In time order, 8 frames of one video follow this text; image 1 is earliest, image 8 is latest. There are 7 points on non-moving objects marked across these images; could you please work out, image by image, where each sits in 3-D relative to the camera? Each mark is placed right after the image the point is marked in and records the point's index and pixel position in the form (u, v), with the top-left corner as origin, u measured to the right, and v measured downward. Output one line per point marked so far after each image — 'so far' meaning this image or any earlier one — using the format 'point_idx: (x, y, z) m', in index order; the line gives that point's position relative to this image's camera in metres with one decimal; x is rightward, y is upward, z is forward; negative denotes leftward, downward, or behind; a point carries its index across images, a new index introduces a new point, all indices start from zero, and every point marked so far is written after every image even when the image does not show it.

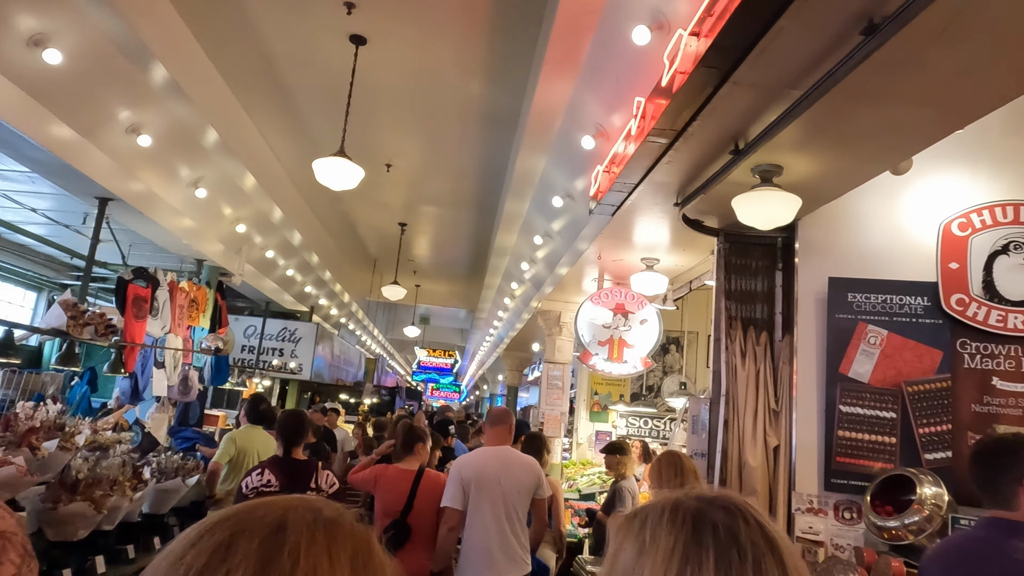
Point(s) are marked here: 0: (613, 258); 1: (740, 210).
0: (+0.8, +0.2, +5.6) m
1: (+1.1, +0.4, +3.4) m
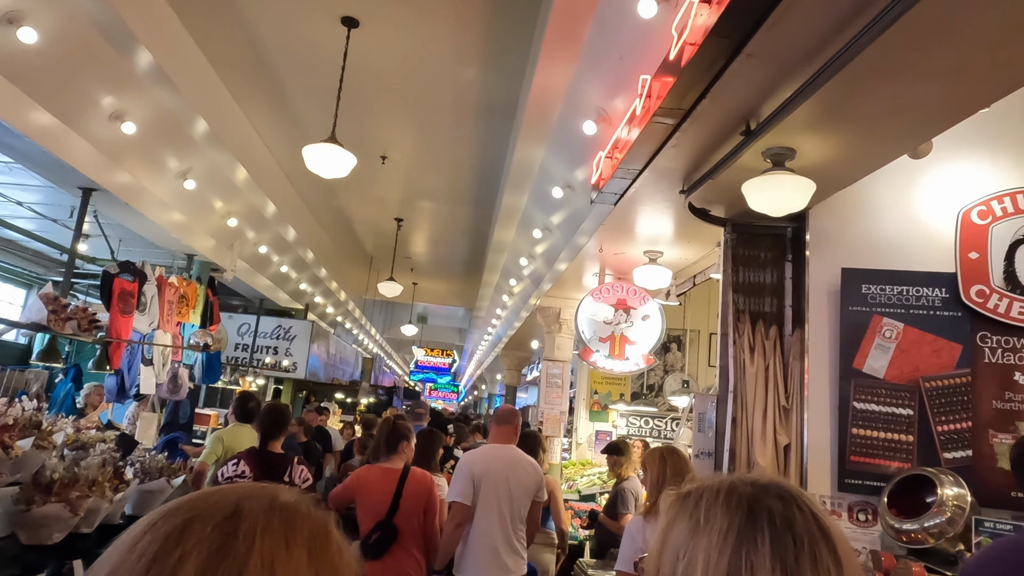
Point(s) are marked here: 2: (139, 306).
0: (+0.8, +0.3, +5.5) m
1: (+1.1, +0.4, +3.2) m
2: (-3.1, -0.2, +5.8) m
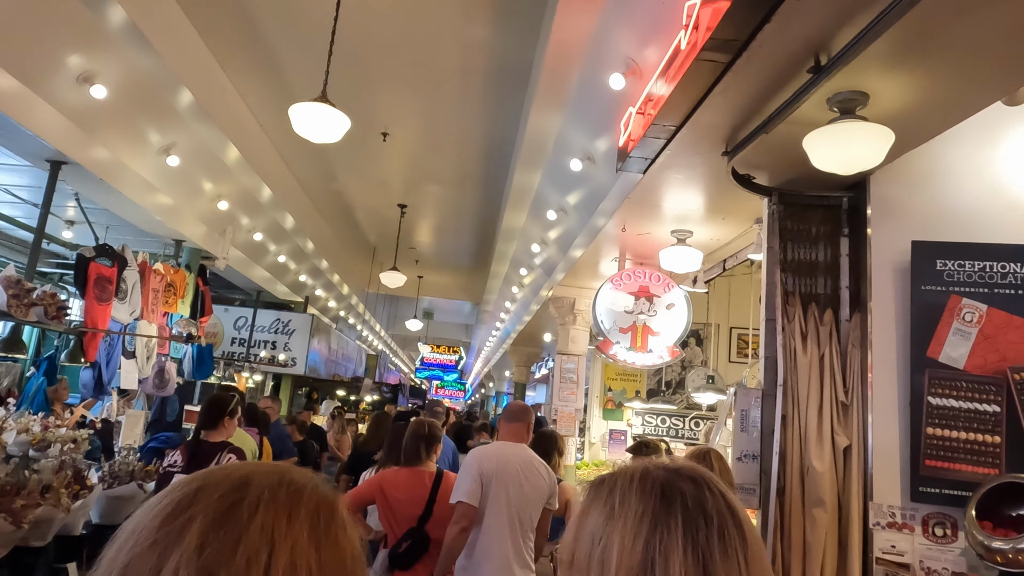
0: (+0.9, +0.4, +5.0) m
1: (+1.2, +0.5, +2.7) m
2: (-3.0, 0.0, +5.3) m
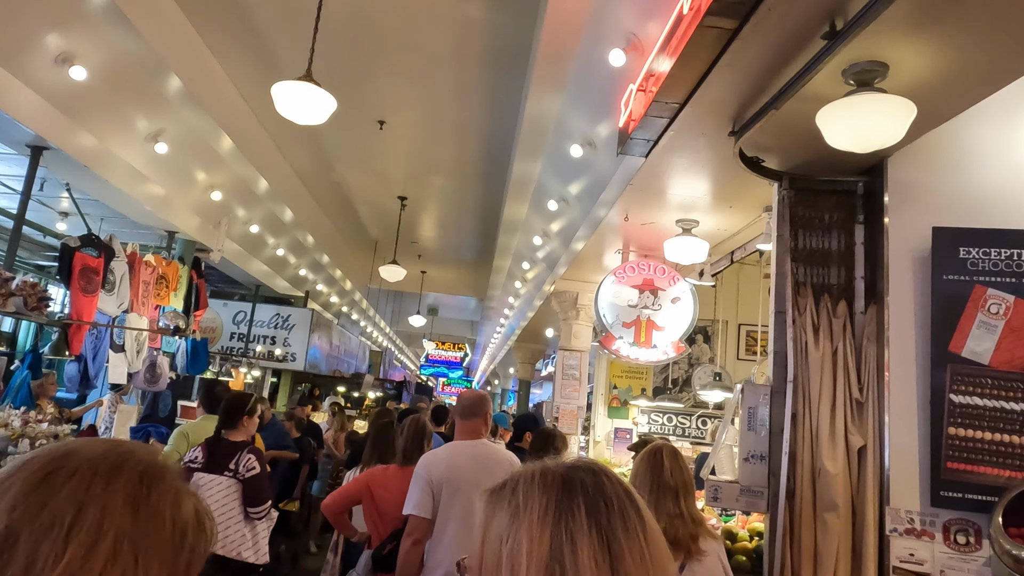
0: (+0.9, +0.4, +4.8) m
1: (+1.1, +0.6, +2.5) m
2: (-3.0, 0.0, +5.2) m
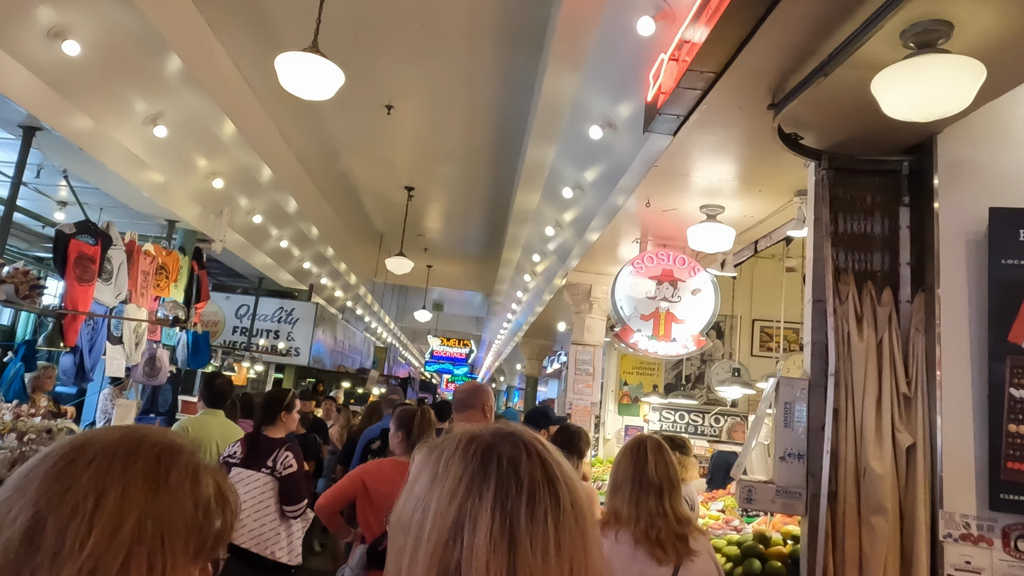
0: (+1.0, +0.5, +4.5) m
1: (+1.2, +0.6, +2.3) m
2: (-2.9, +0.1, +5.0) m
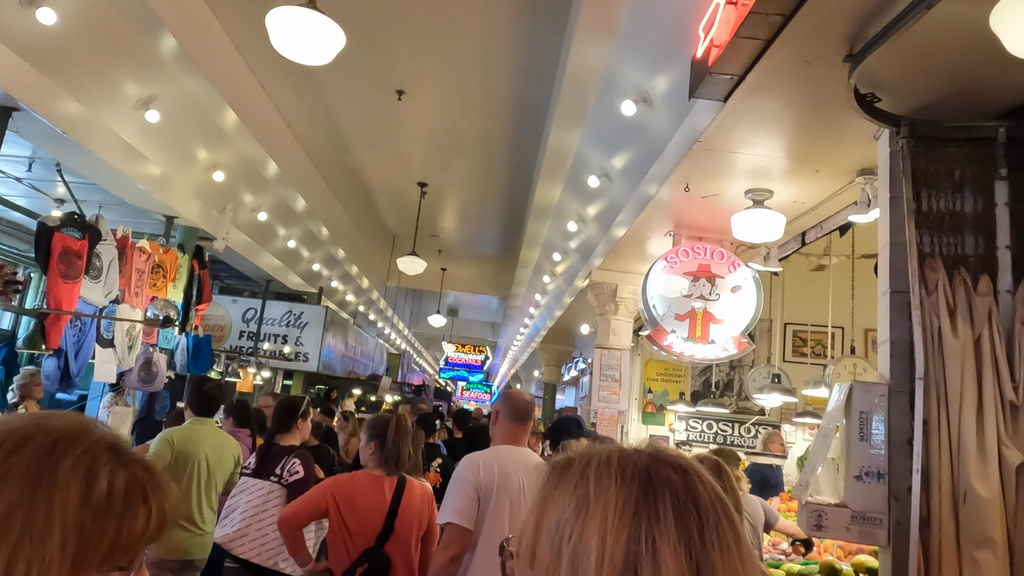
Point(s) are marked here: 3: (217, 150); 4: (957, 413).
0: (+1.1, +0.5, +4.1) m
1: (+1.3, +0.7, +1.8) m
2: (-2.8, +0.1, +4.6) m
3: (-2.3, +1.1, +5.5) m
4: (+1.5, -0.4, +2.4) m
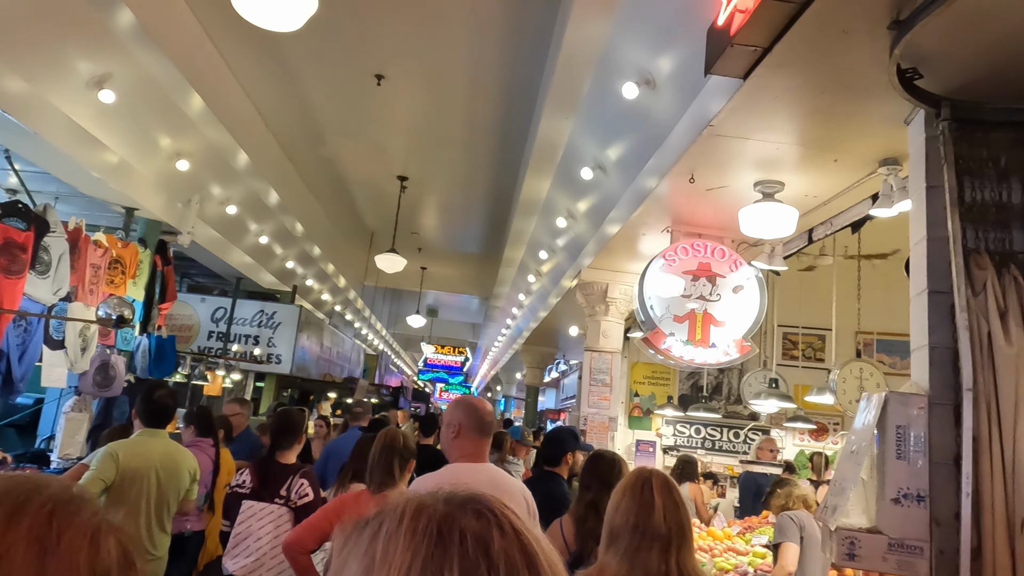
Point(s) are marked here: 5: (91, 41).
0: (+1.0, +0.5, +3.8) m
1: (+1.3, +0.7, +1.5) m
2: (-2.9, +0.1, +4.2) m
3: (-2.4, +1.1, +5.1) m
4: (+1.5, -0.4, +2.1) m
5: (-2.4, +1.4, +3.9) m
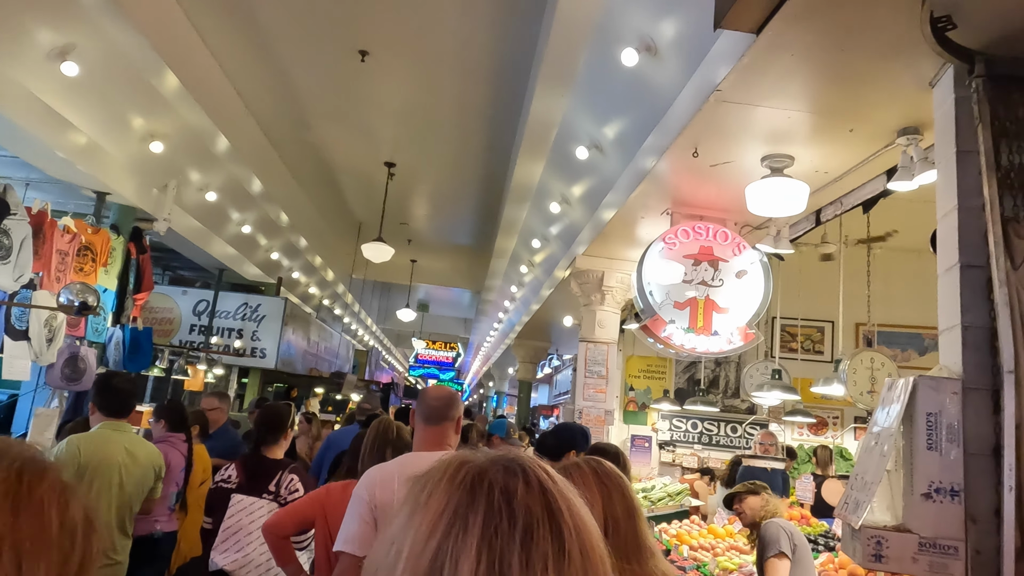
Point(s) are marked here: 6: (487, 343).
0: (+1.0, +0.6, +3.6) m
1: (+1.3, +0.8, +1.3) m
2: (-2.9, +0.2, +3.9) m
3: (-2.5, +1.2, +4.9) m
4: (+1.5, -0.3, +1.9) m
5: (-2.4, +1.5, +3.7) m
6: (-0.6, -1.2, +15.6) m
